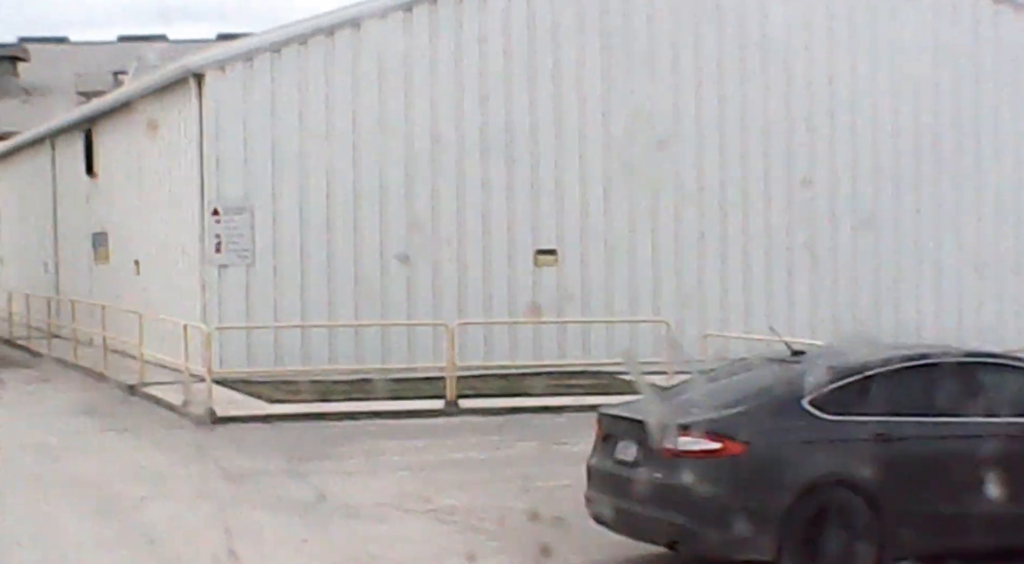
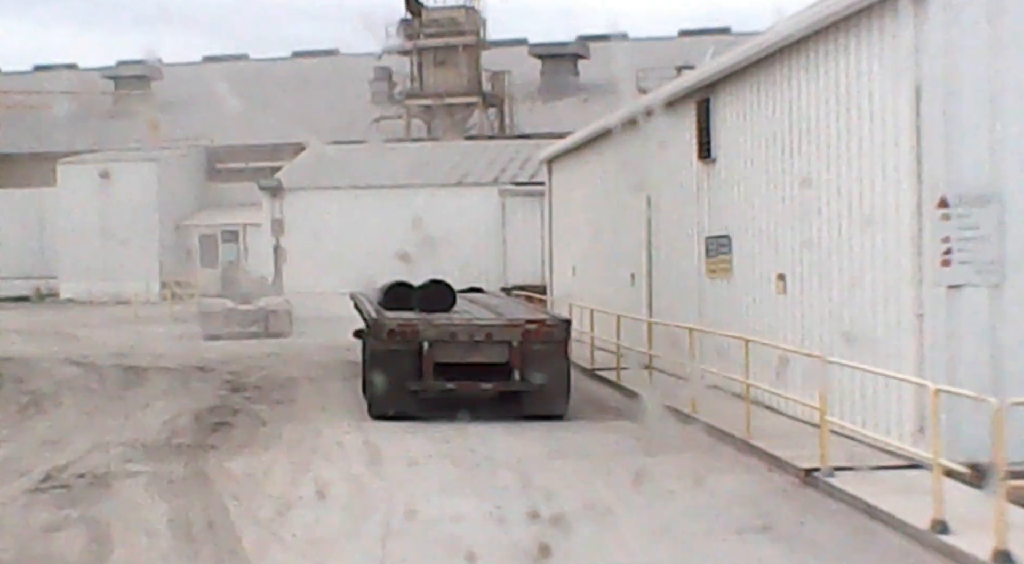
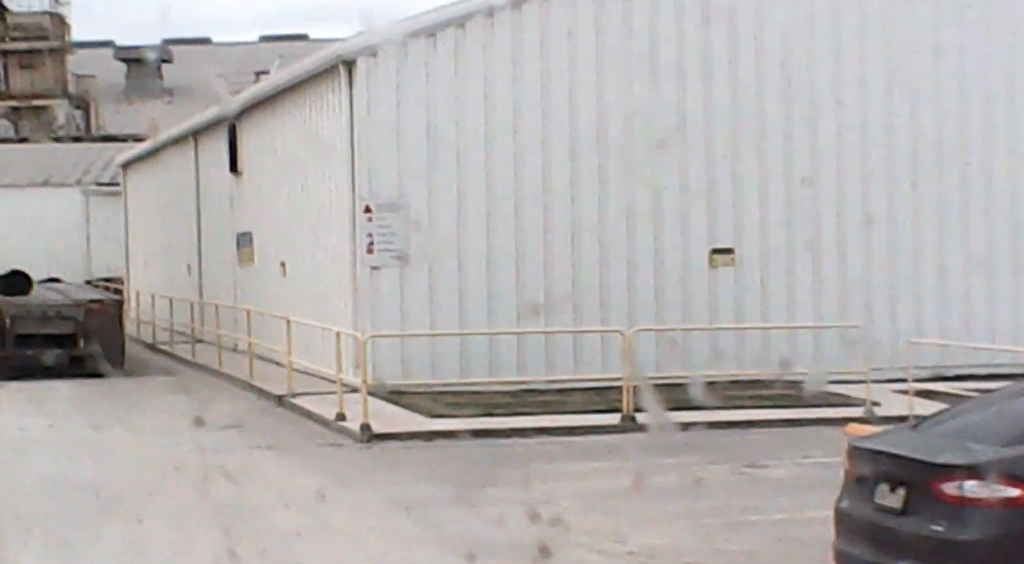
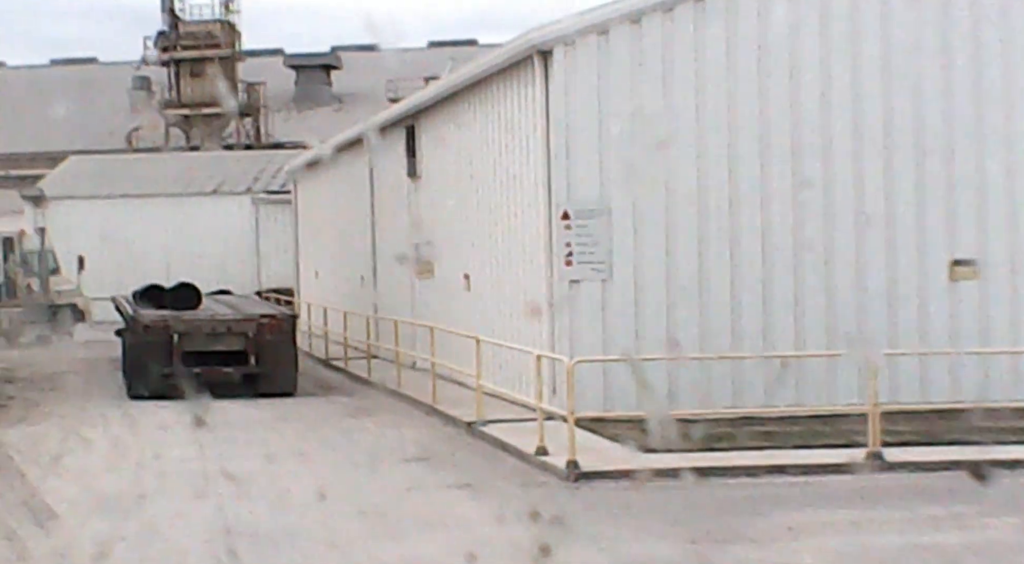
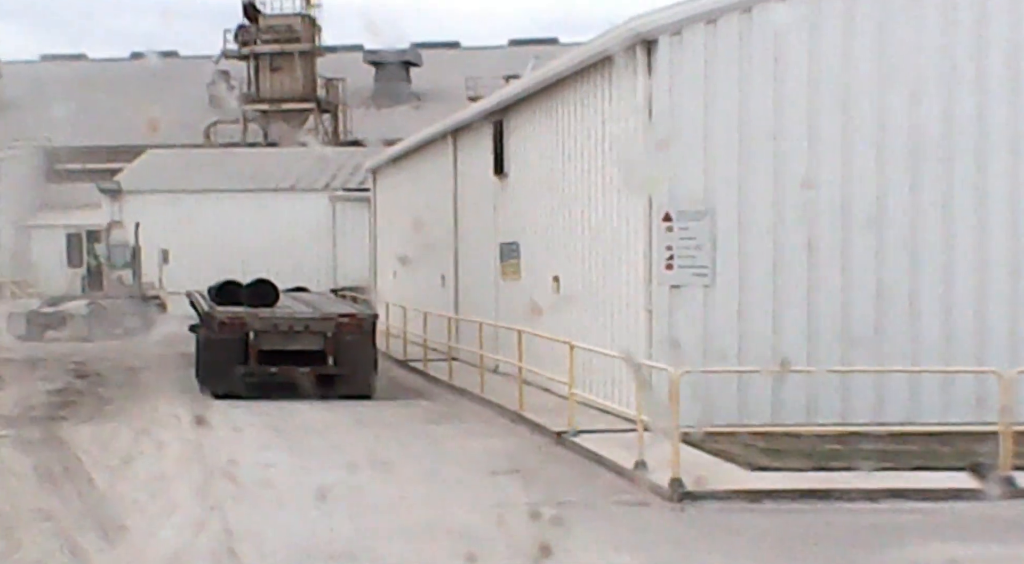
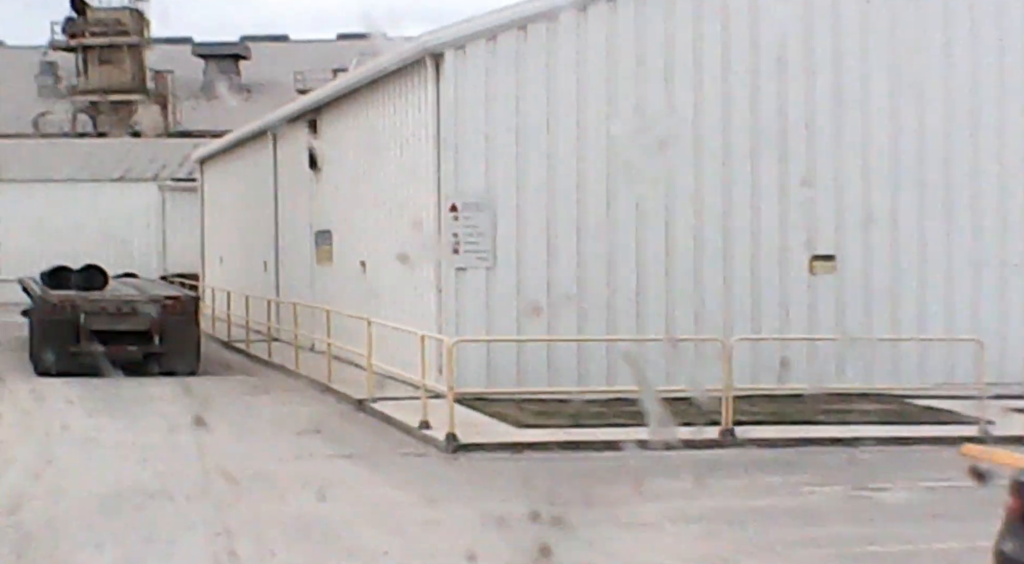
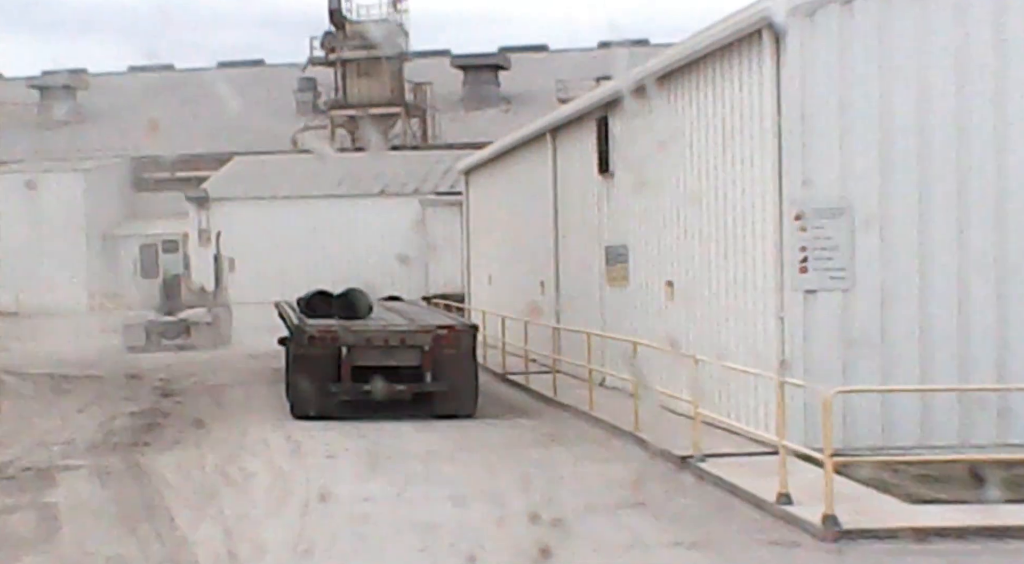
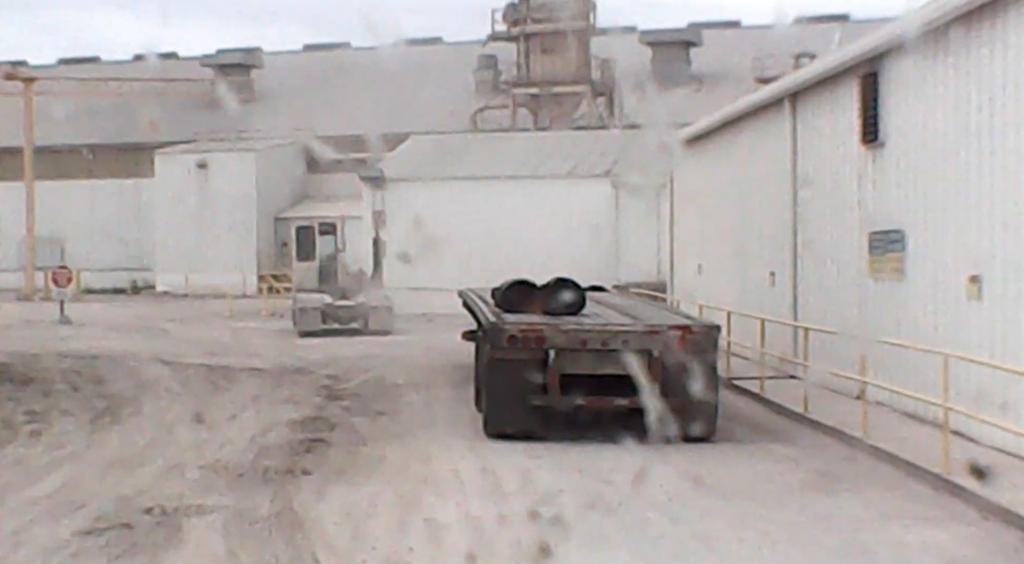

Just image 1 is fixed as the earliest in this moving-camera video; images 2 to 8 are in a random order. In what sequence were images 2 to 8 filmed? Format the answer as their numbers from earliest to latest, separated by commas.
3, 6, 4, 5, 7, 2, 8
